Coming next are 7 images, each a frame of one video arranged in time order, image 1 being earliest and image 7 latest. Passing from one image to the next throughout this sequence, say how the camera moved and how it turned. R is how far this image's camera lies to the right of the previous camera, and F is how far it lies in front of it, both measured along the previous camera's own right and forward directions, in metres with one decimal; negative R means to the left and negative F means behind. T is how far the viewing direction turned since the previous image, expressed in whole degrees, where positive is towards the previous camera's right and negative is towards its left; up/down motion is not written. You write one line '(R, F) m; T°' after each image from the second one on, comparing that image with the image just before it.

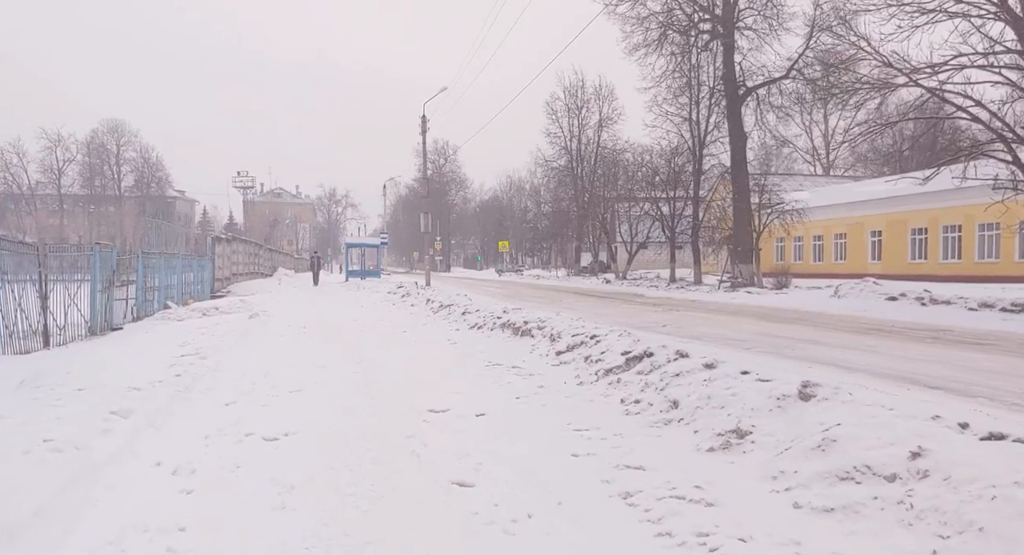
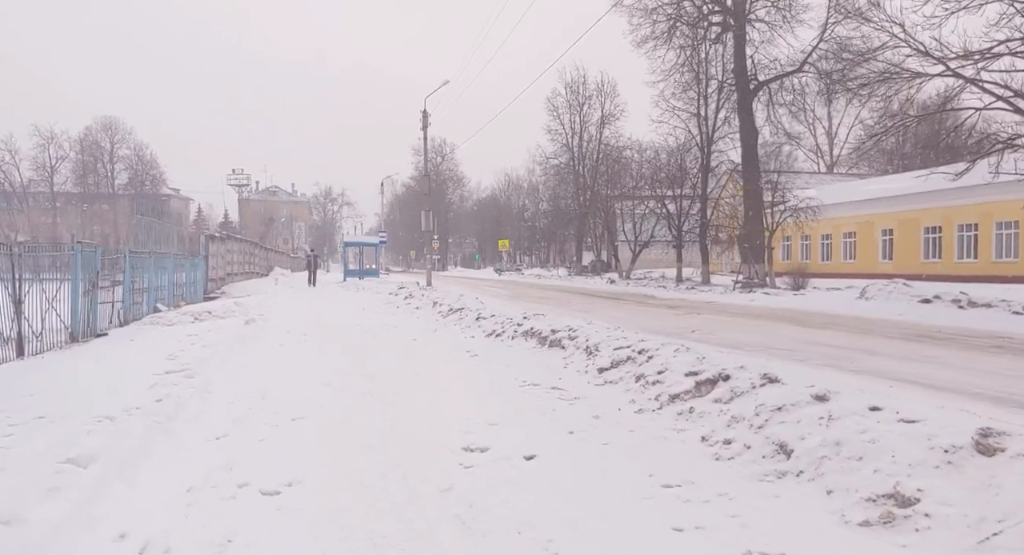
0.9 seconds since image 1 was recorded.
(-0.4, +1.1) m; 0°
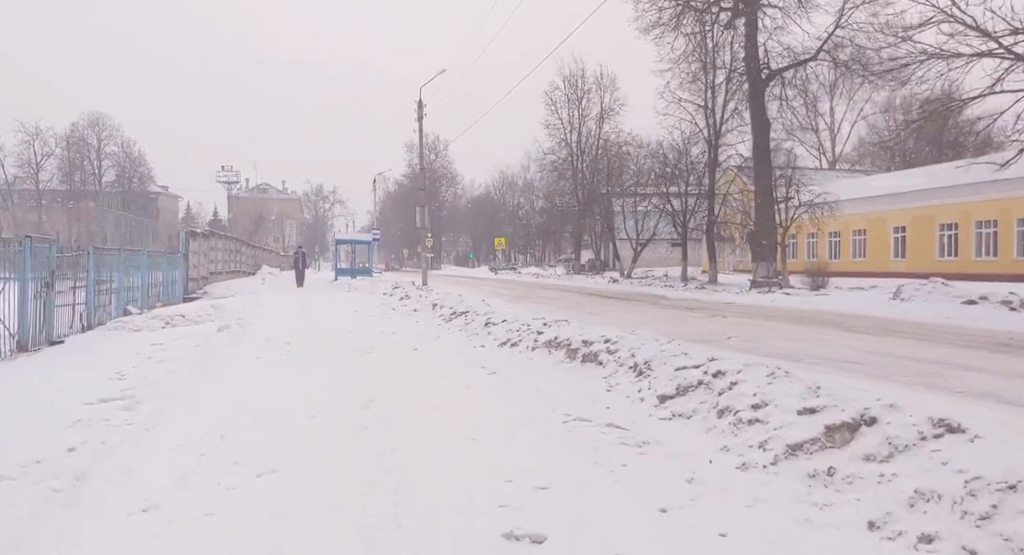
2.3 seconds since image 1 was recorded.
(-0.3, +1.7) m; +1°
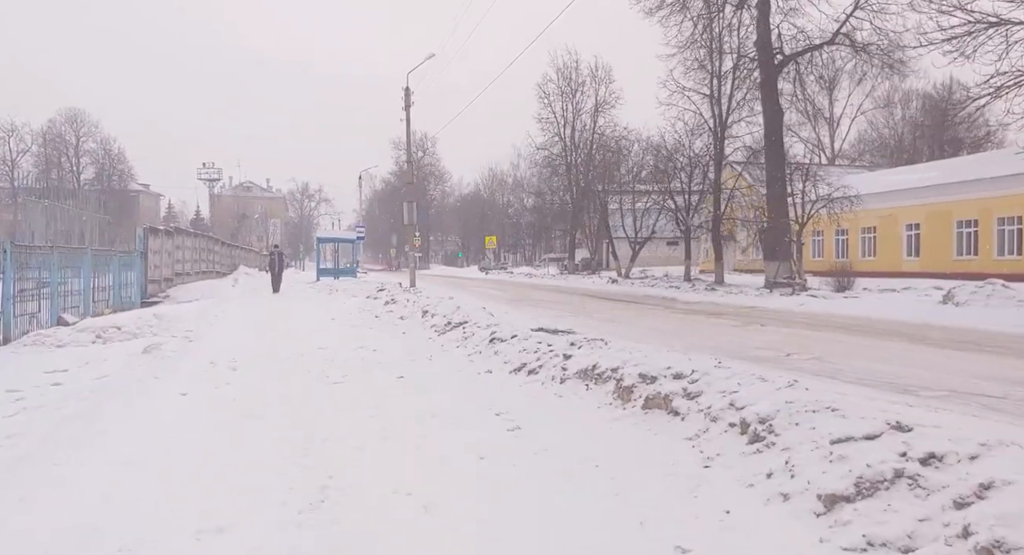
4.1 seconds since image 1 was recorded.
(-0.3, +2.4) m; +1°
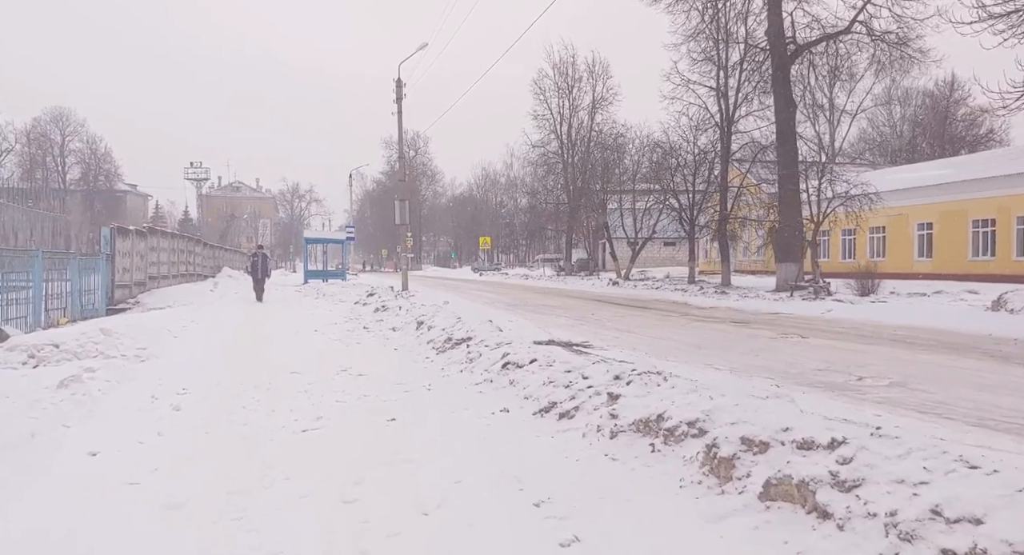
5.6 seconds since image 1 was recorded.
(-0.3, +1.8) m; +1°
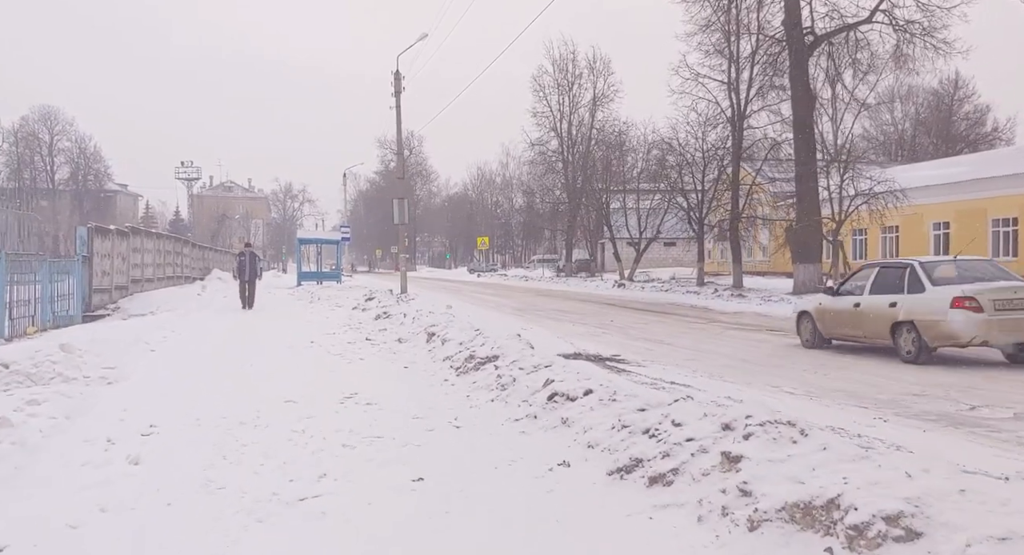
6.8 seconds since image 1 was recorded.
(-0.4, +1.5) m; +1°
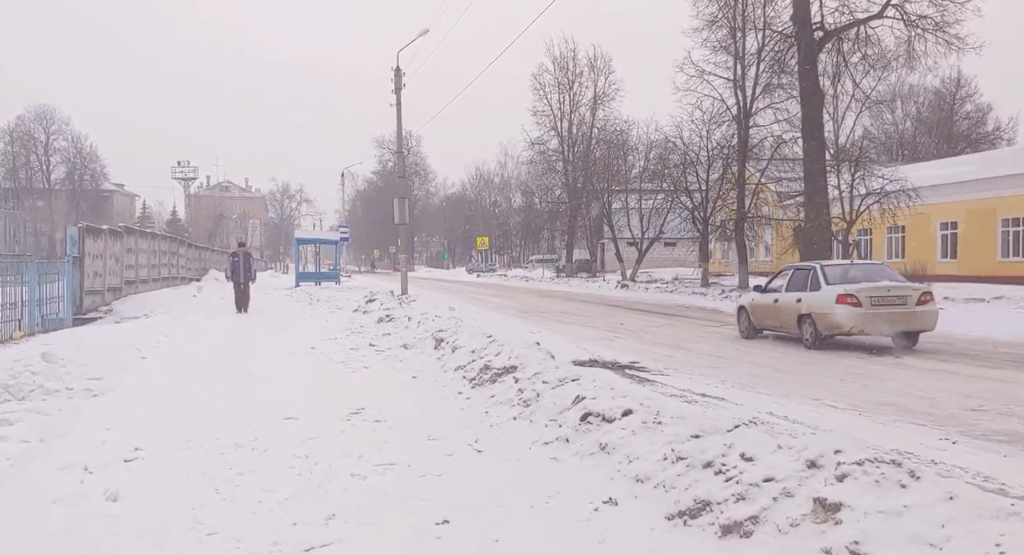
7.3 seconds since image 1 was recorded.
(-0.2, +0.7) m; 0°
